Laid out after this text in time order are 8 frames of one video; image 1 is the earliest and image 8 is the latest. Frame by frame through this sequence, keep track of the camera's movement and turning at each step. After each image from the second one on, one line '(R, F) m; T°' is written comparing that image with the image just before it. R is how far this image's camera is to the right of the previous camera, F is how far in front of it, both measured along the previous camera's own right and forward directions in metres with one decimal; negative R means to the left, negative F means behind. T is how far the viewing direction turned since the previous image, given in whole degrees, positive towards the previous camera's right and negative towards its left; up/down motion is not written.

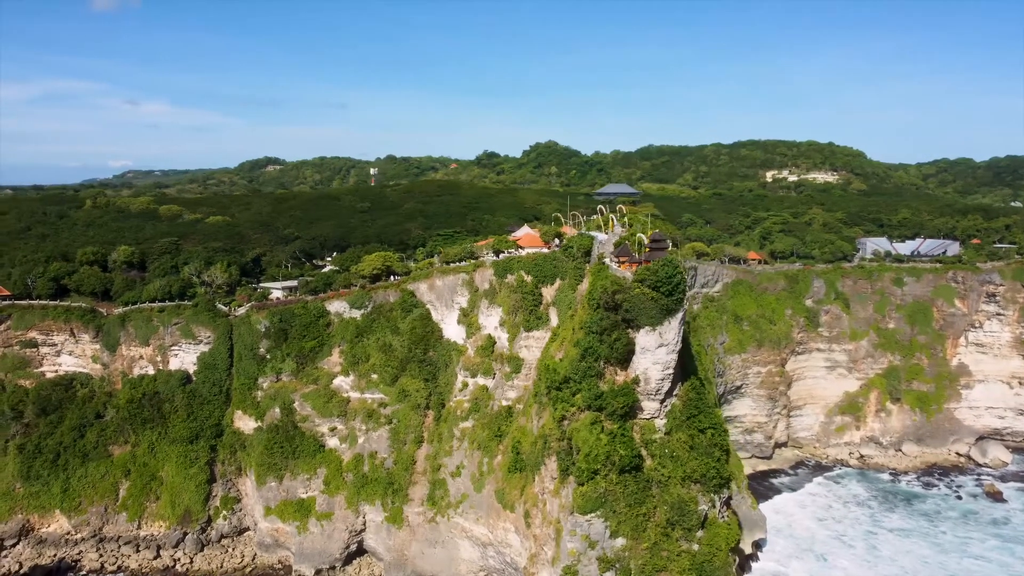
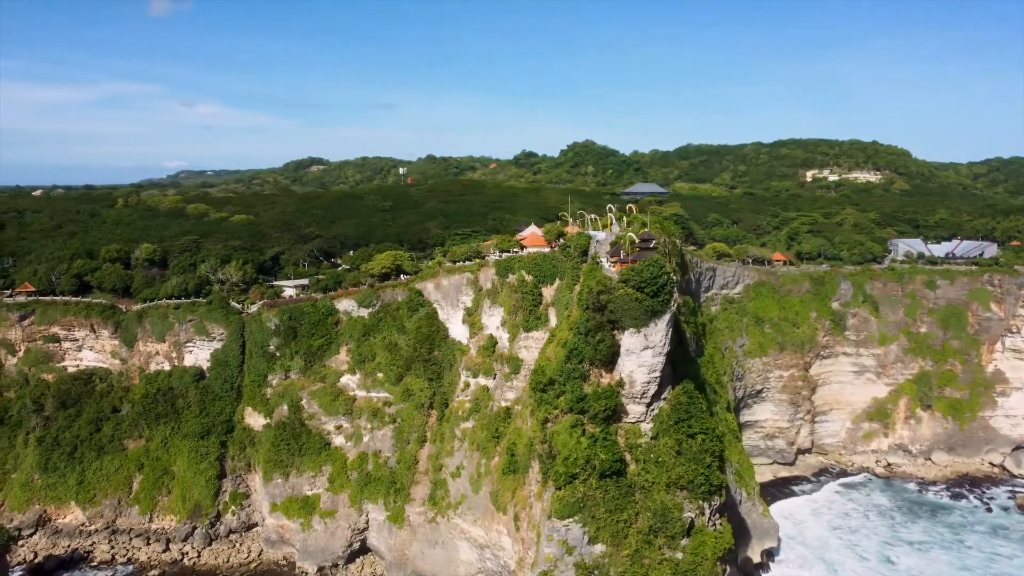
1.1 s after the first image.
(+1.0, +0.4) m; -3°
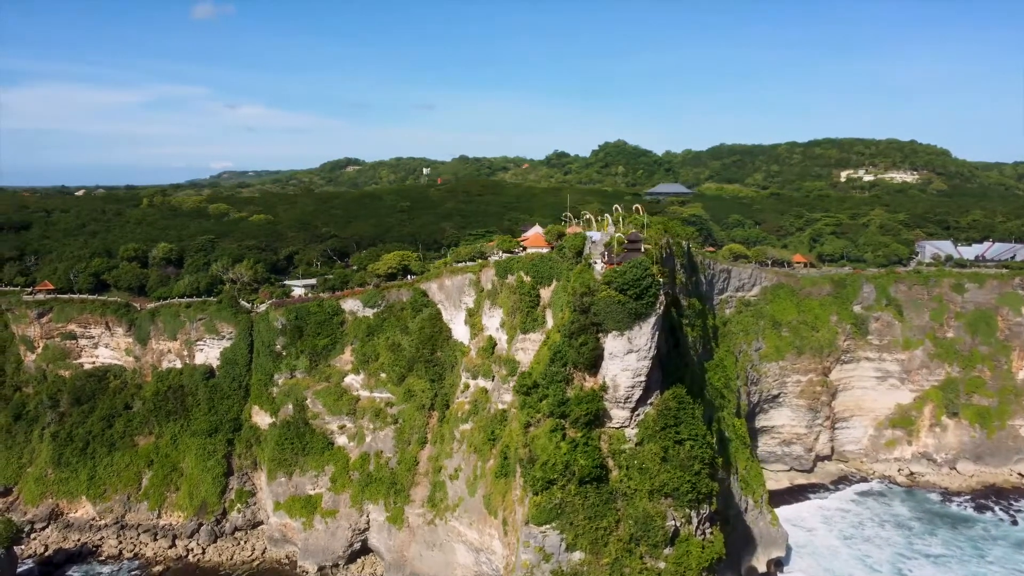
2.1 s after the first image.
(+0.9, +0.3) m; -2°
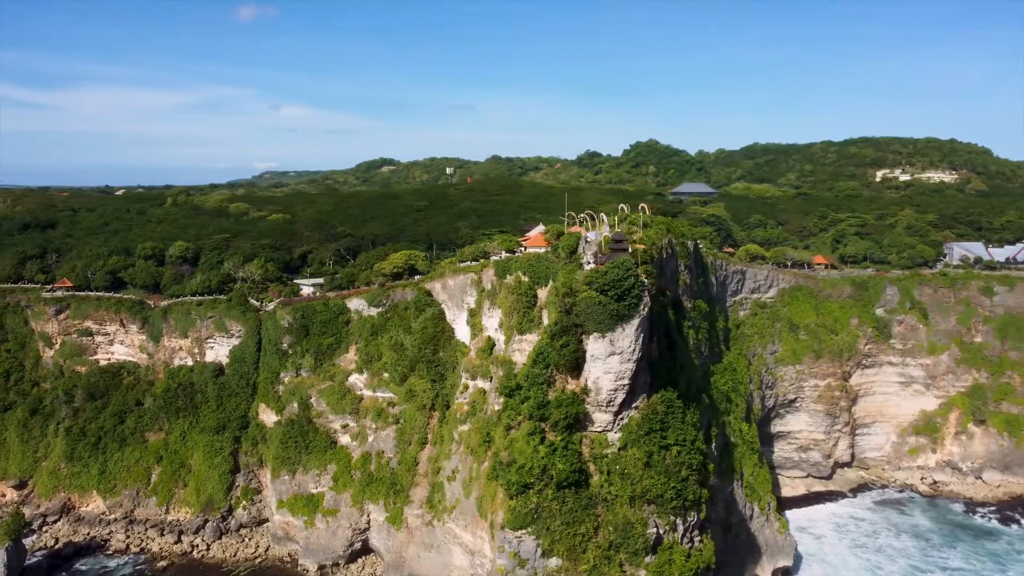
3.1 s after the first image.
(+0.9, +0.3) m; -2°
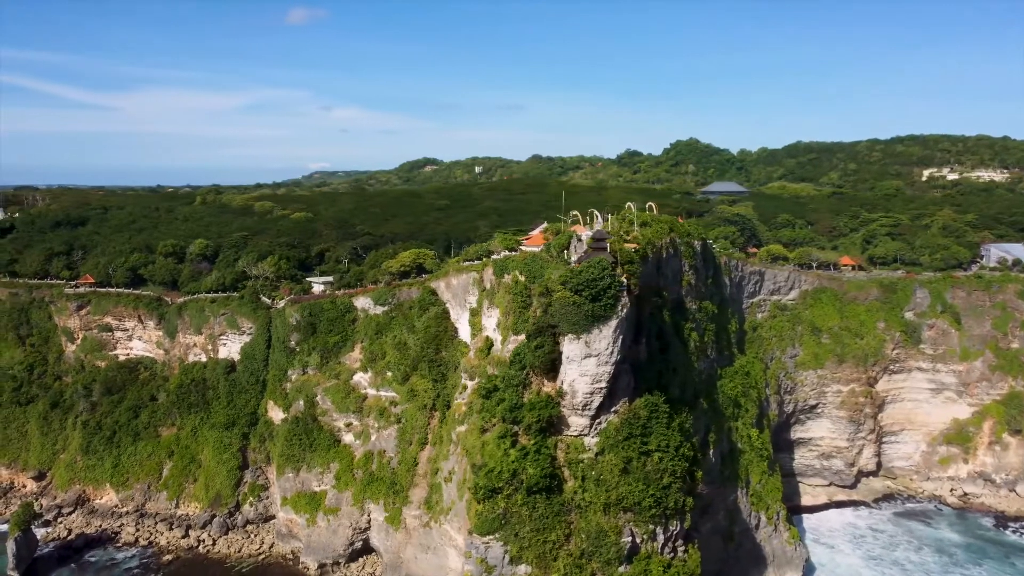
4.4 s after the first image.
(+1.1, +0.4) m; -3°
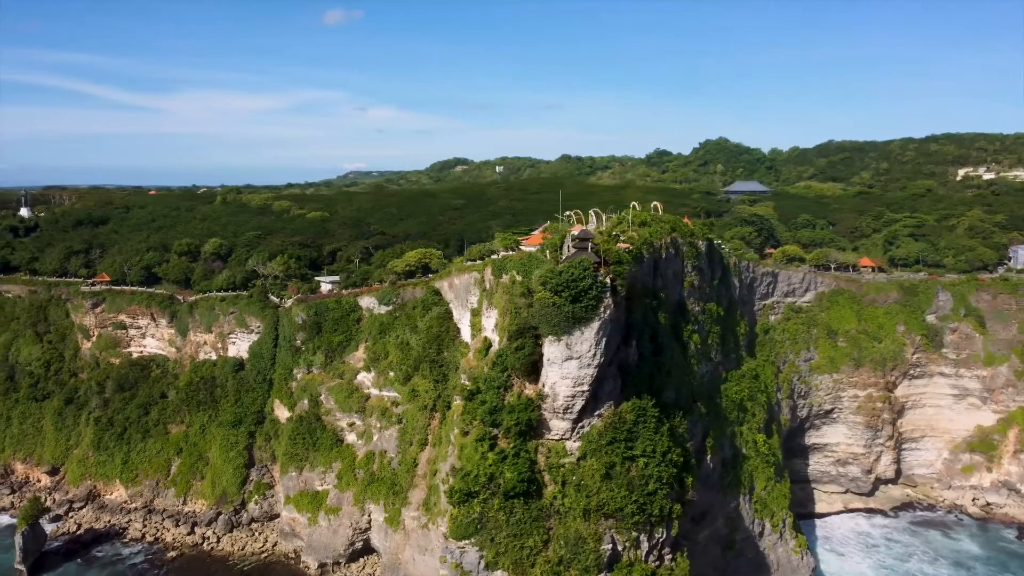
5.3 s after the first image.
(+0.8, +0.3) m; -2°
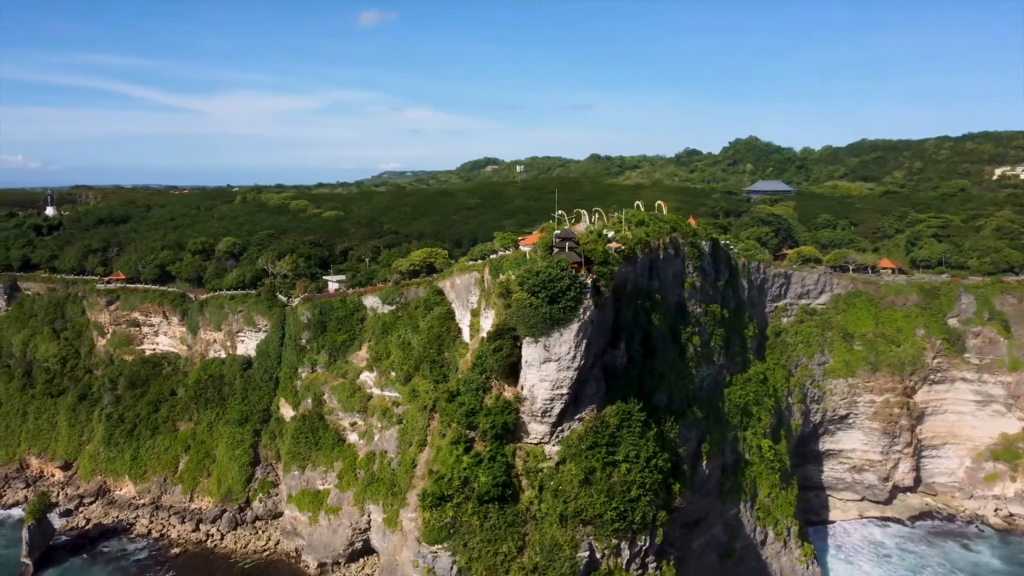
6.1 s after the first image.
(+0.8, +0.3) m; -2°
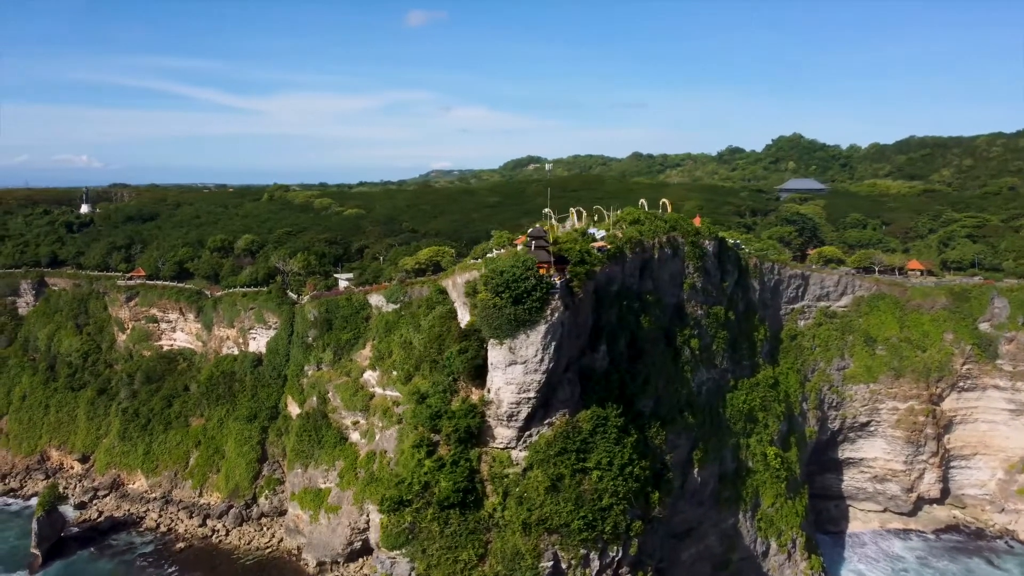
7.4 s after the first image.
(+1.2, +0.4) m; -3°
